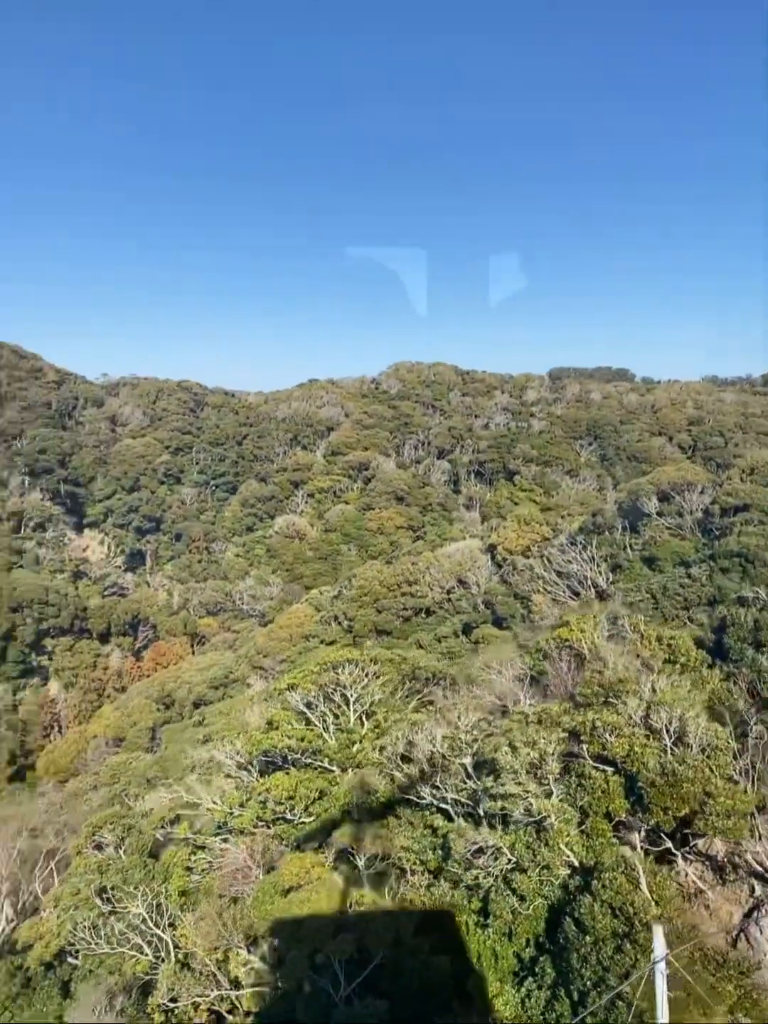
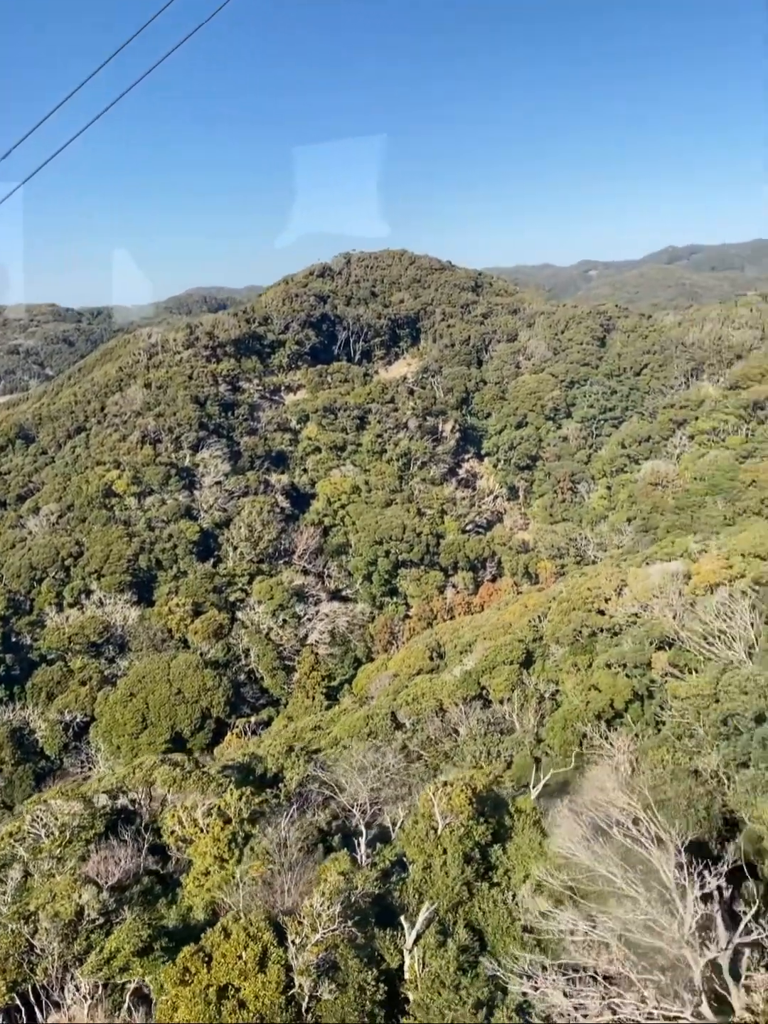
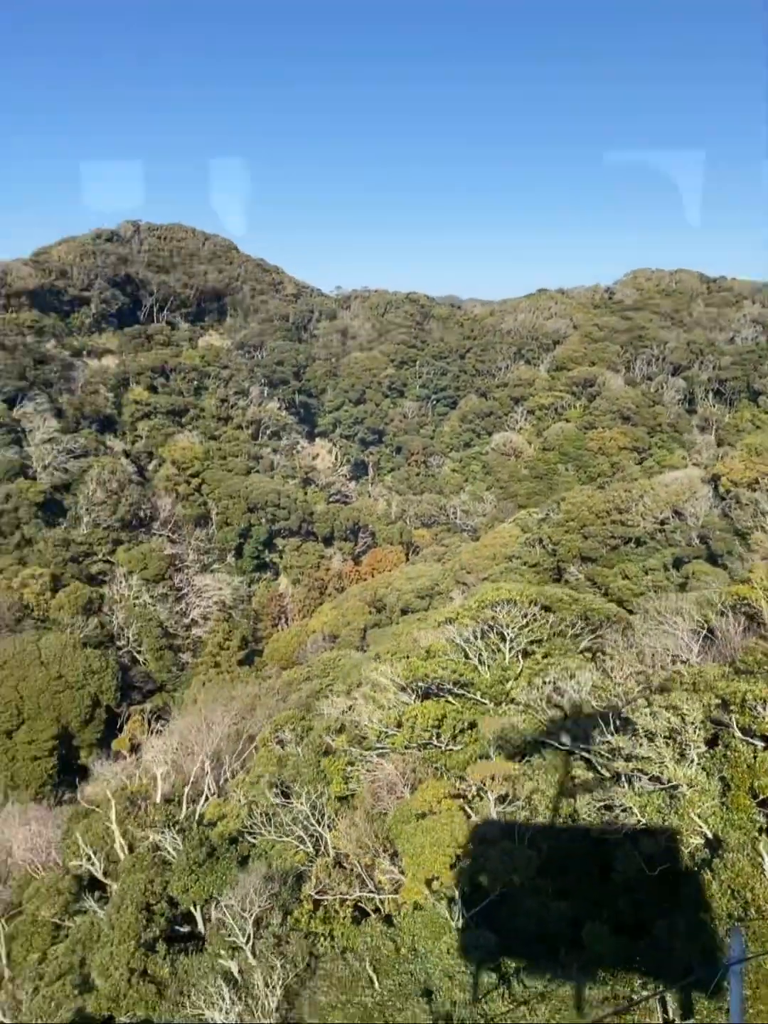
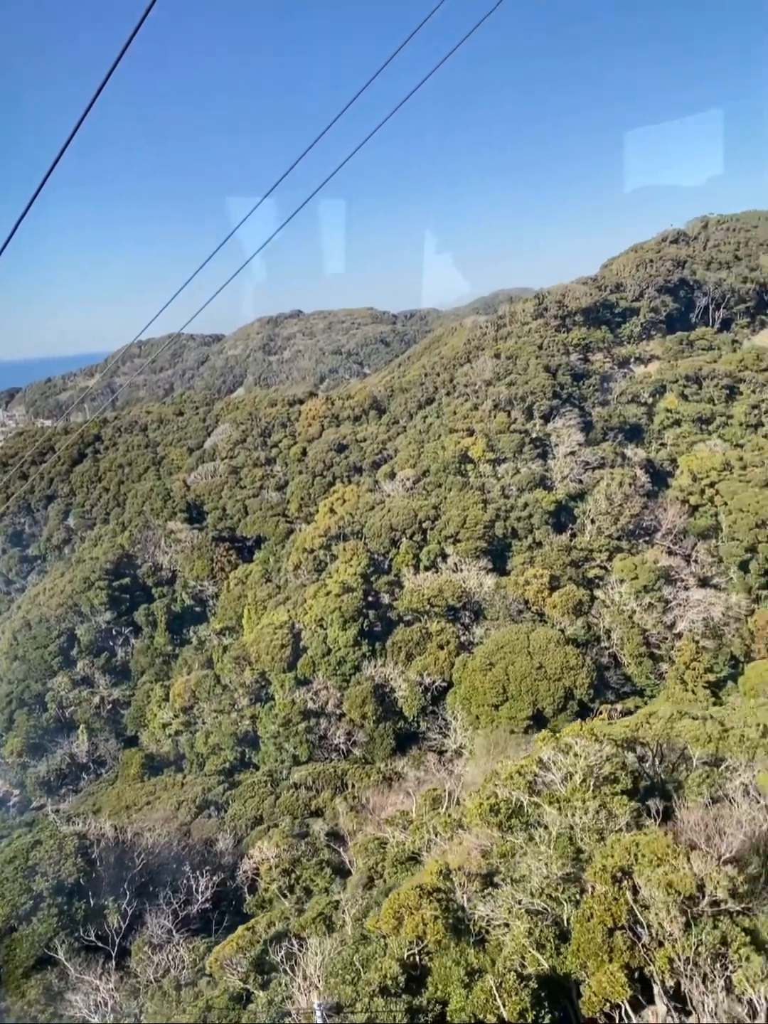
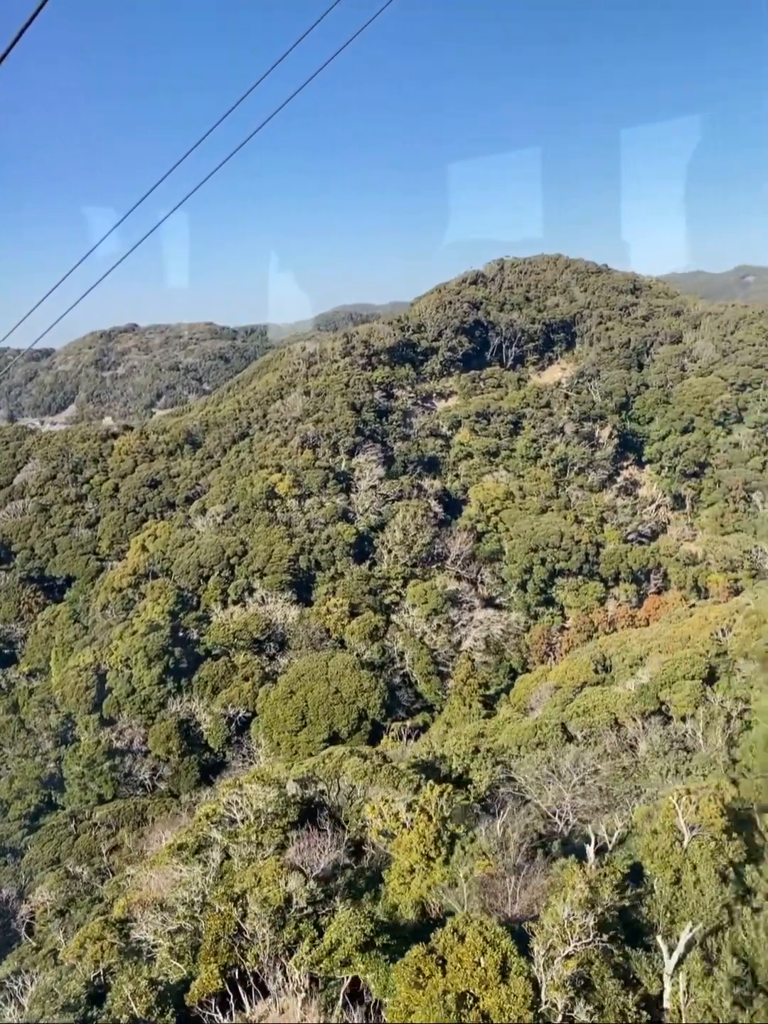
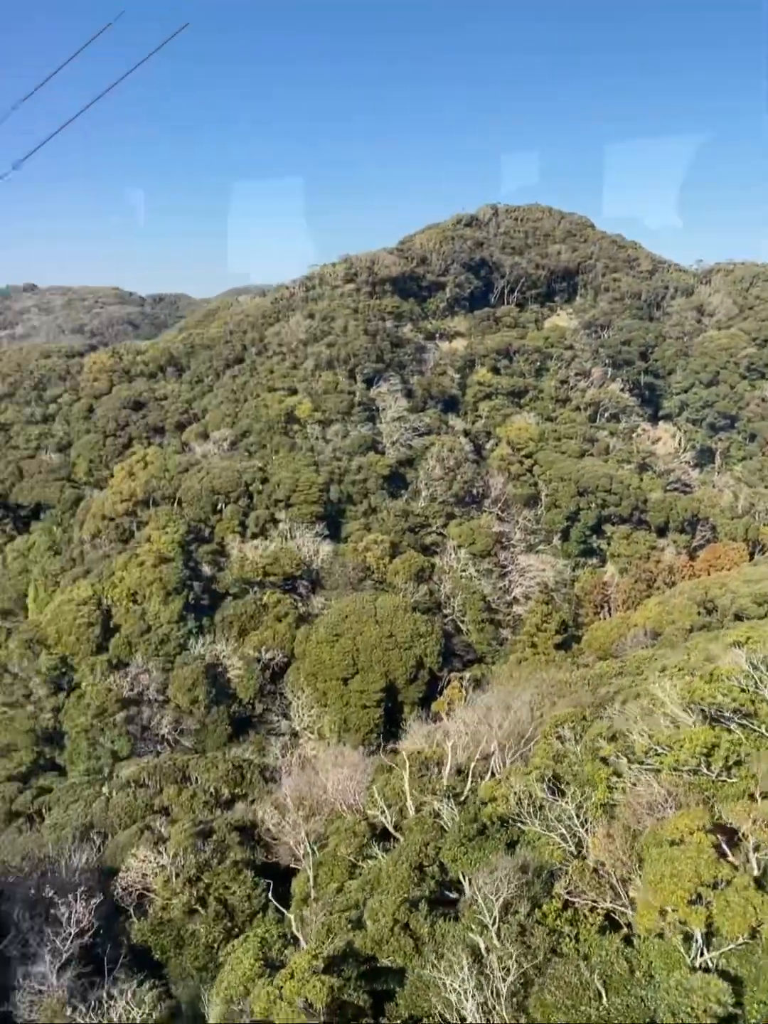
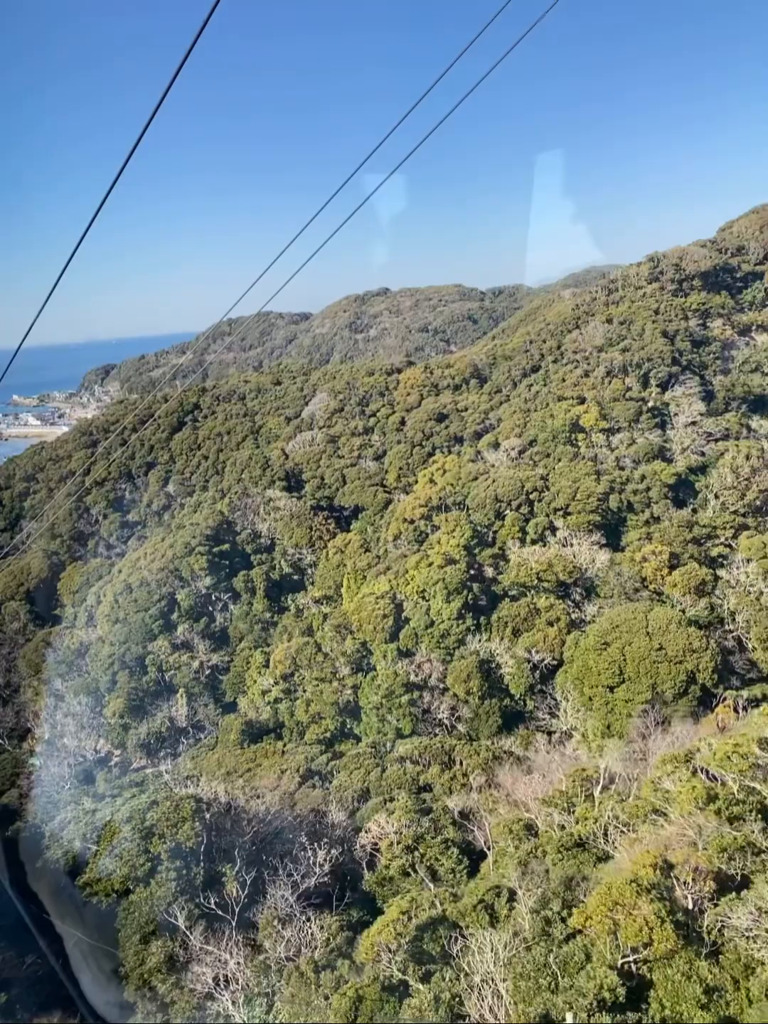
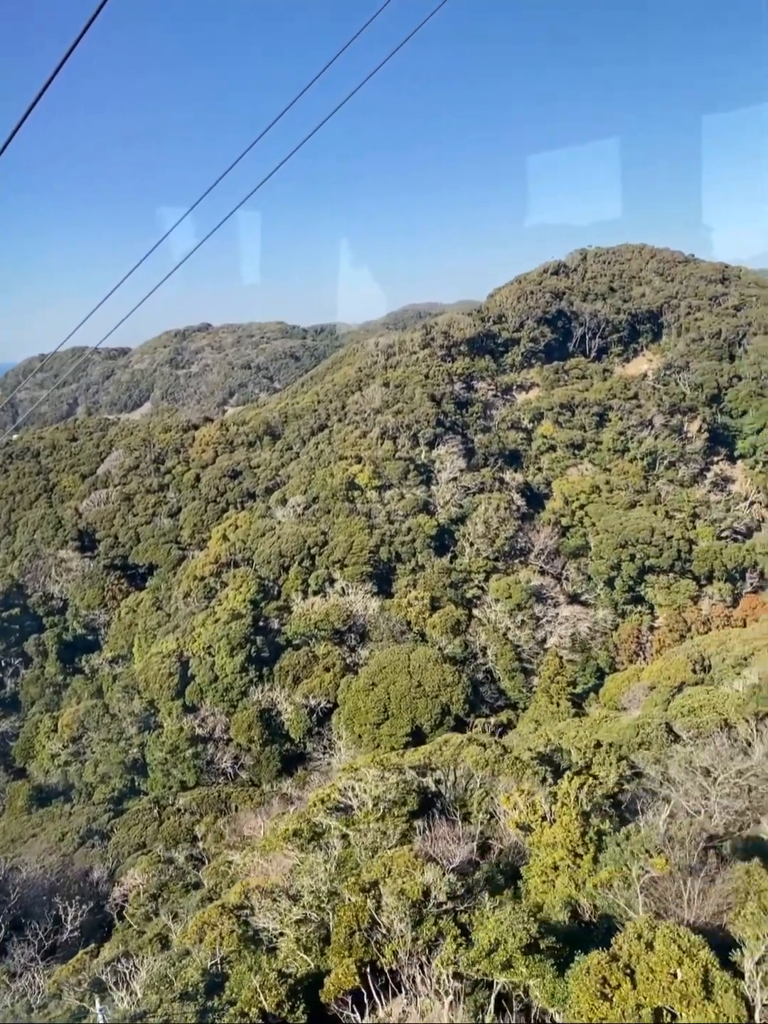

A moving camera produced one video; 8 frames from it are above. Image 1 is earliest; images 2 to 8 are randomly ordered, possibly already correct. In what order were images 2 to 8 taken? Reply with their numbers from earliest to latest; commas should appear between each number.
3, 6, 7, 4, 8, 5, 2
